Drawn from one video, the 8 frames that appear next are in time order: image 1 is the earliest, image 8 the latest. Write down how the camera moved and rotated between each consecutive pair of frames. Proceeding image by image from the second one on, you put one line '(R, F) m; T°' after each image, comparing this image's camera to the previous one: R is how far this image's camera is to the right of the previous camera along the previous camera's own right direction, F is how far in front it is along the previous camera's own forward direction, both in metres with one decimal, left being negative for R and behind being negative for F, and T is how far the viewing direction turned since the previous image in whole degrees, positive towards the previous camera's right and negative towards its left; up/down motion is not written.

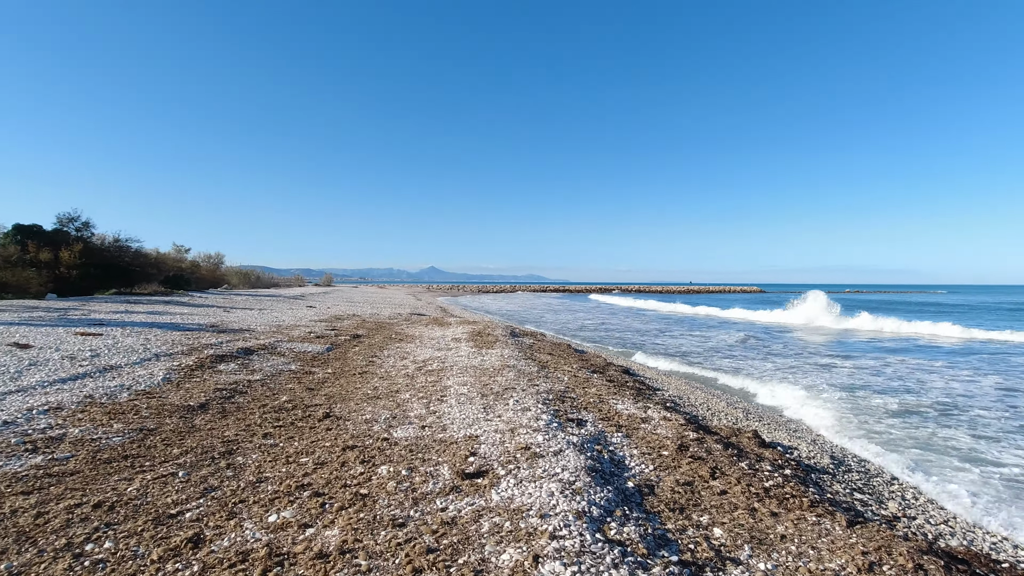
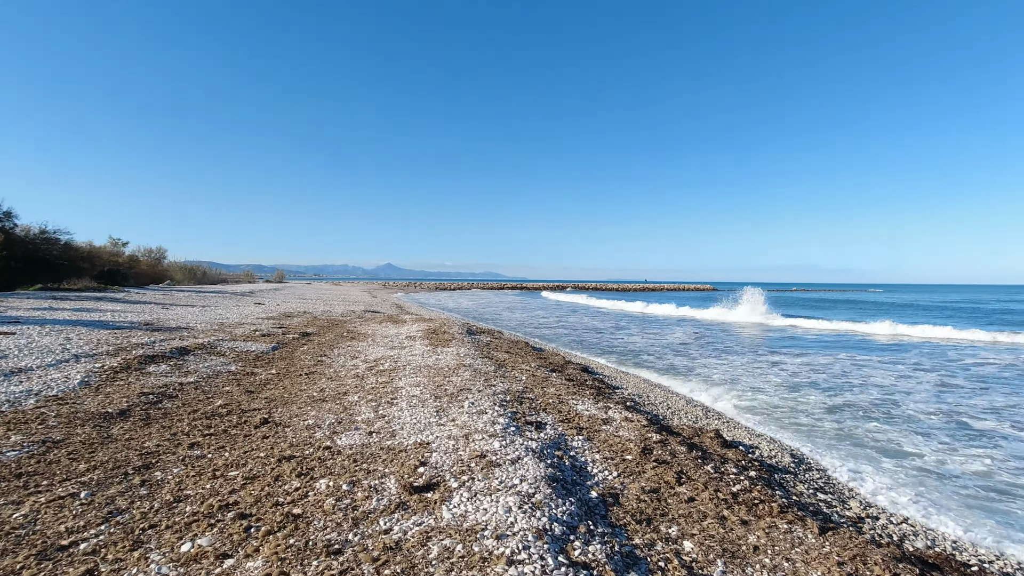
(0.0, +0.4) m; +4°
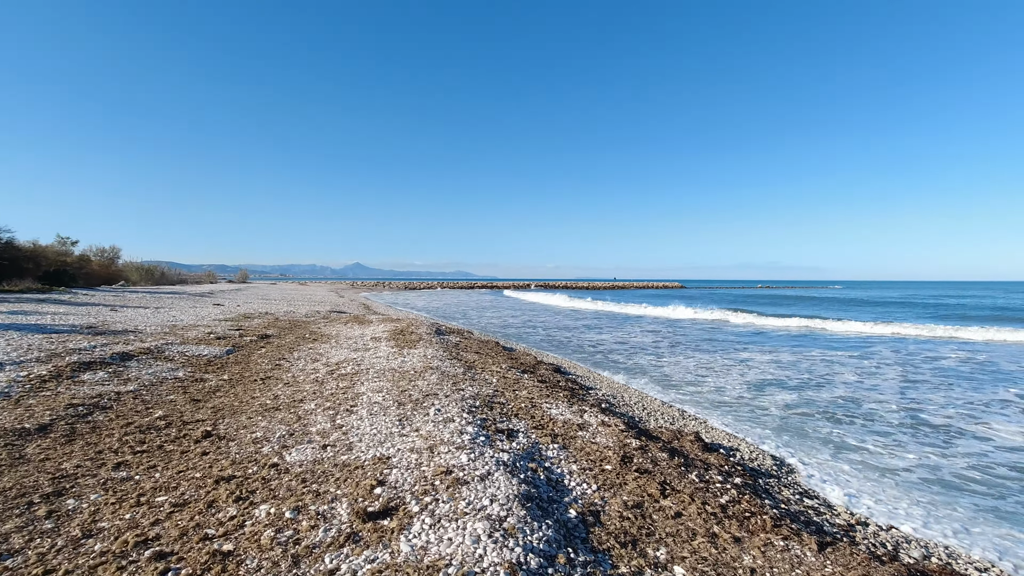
(0.0, +0.5) m; +3°
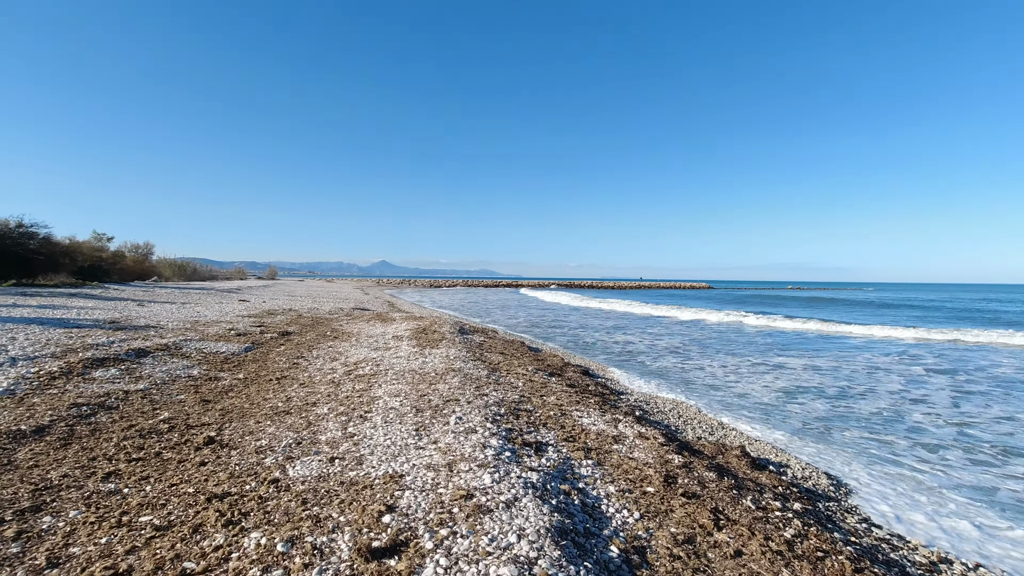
(-0.1, +0.6) m; -3°
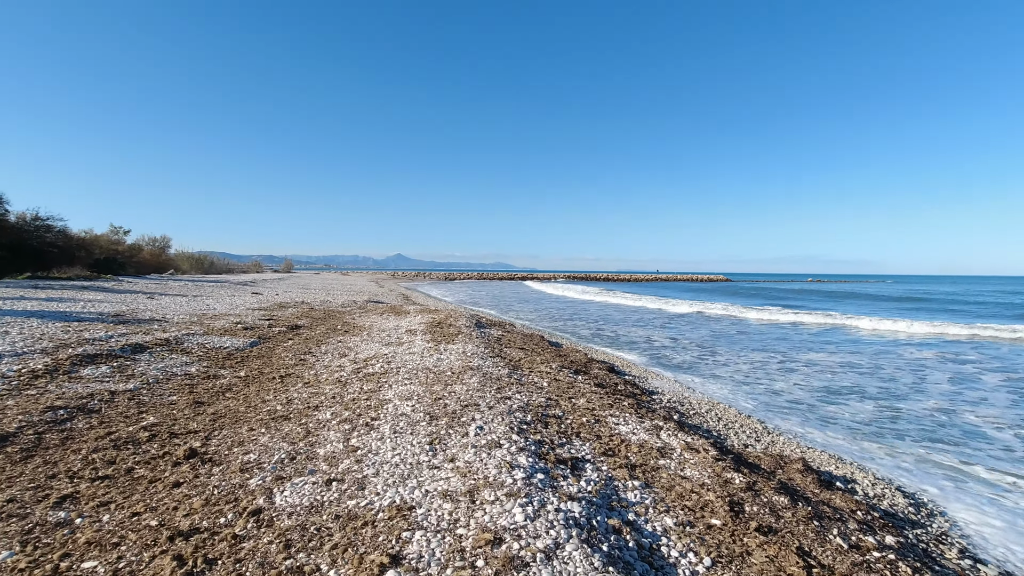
(-0.1, +0.9) m; -2°
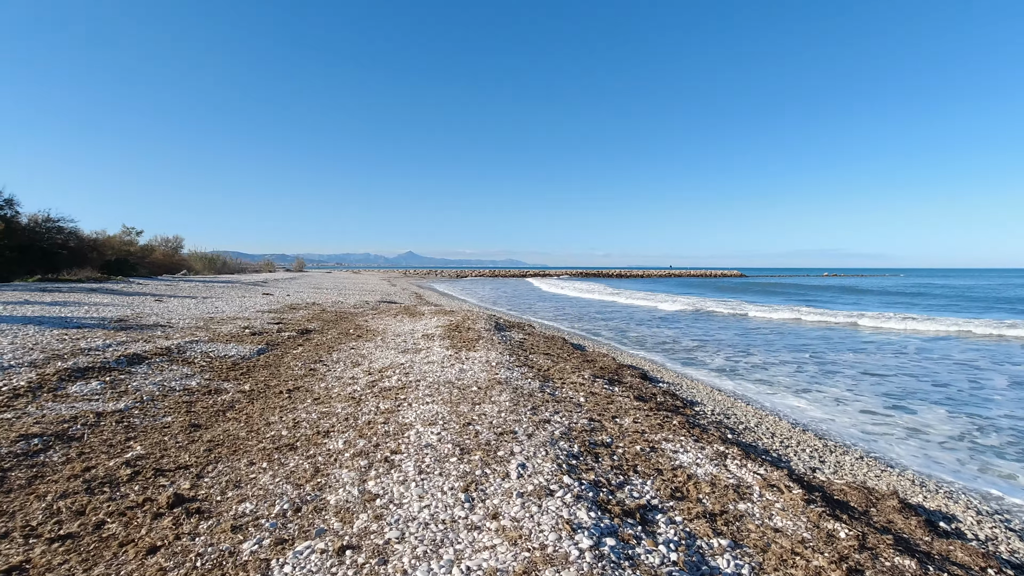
(-0.3, +0.9) m; -1°
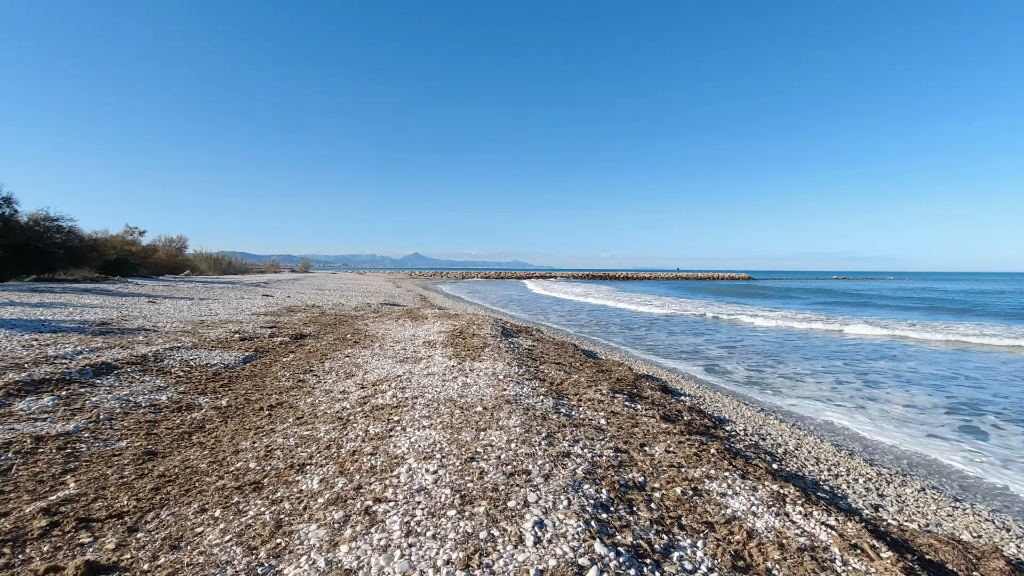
(-0.1, +1.0) m; -1°
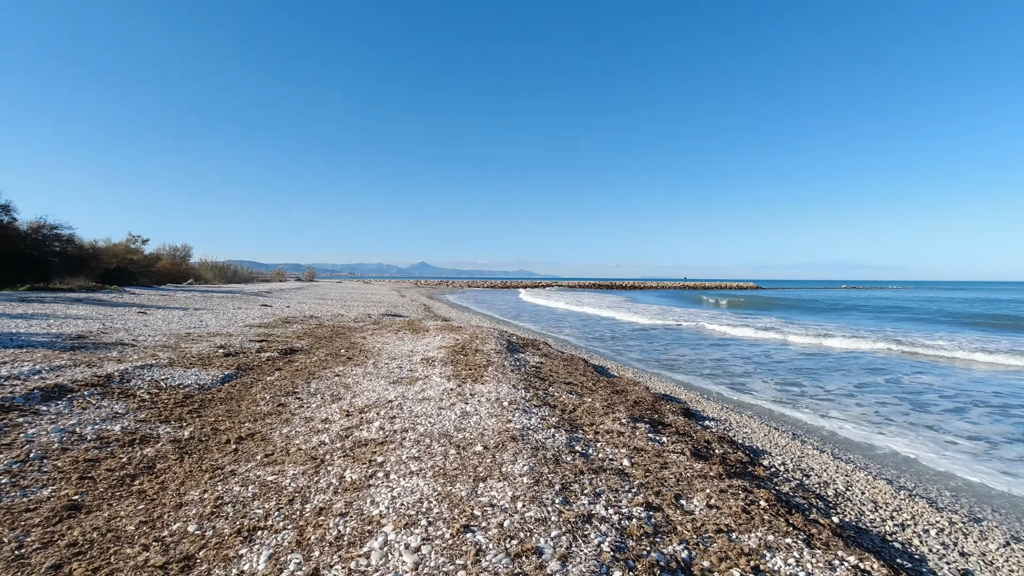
(0.0, +1.0) m; -1°
